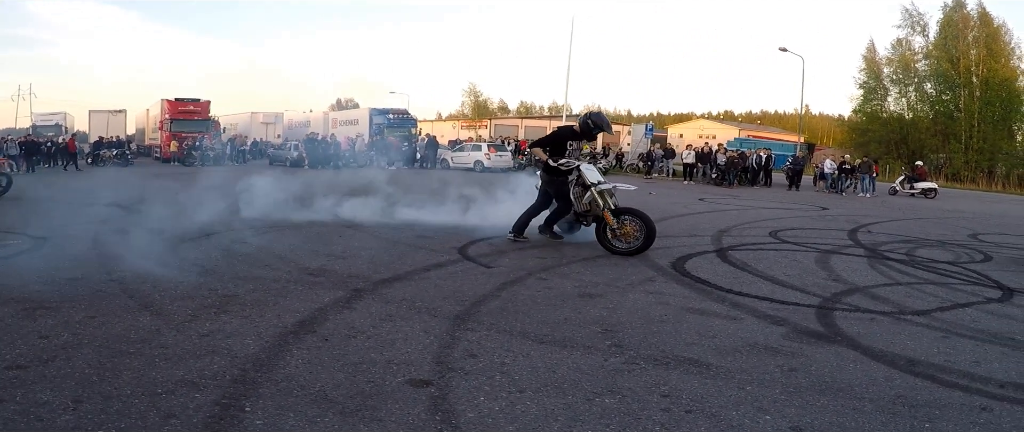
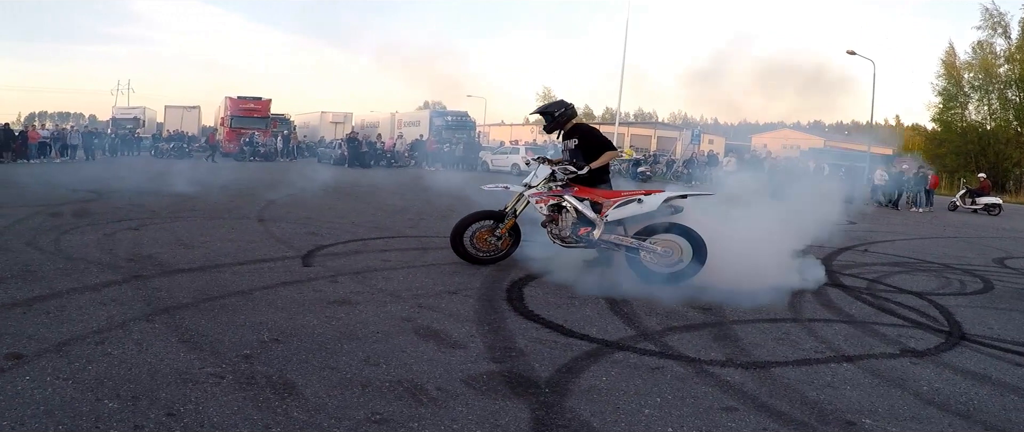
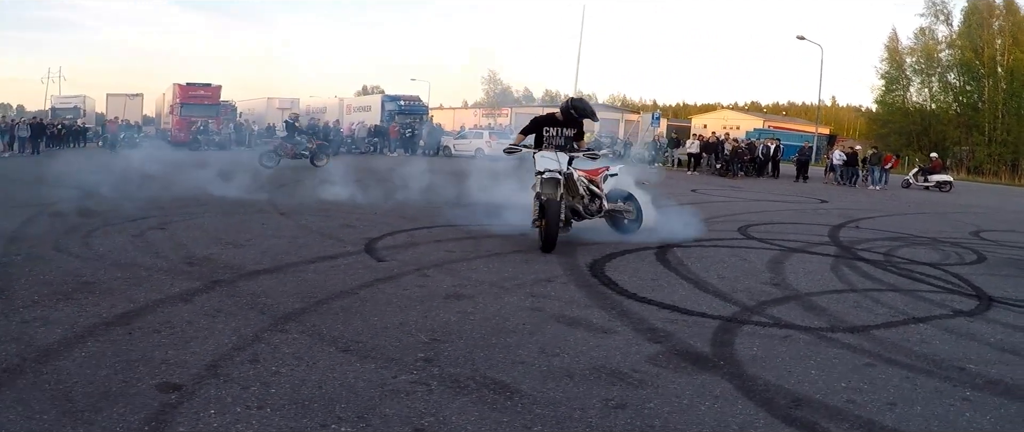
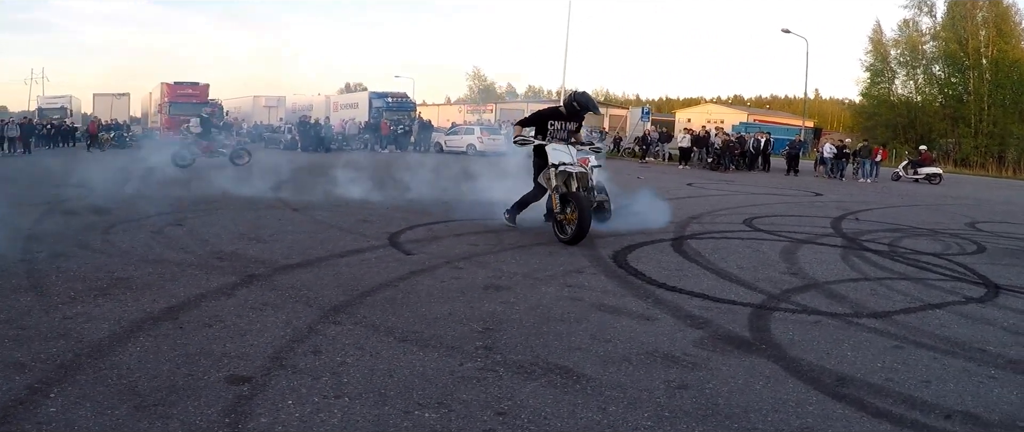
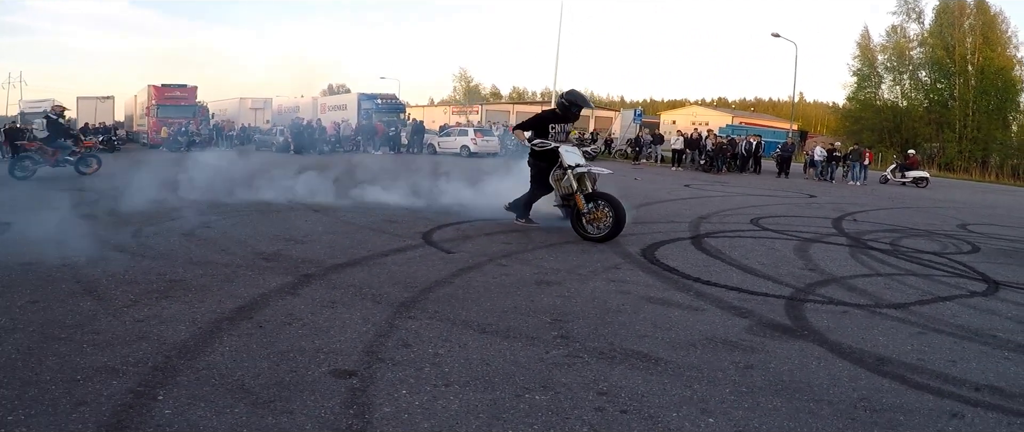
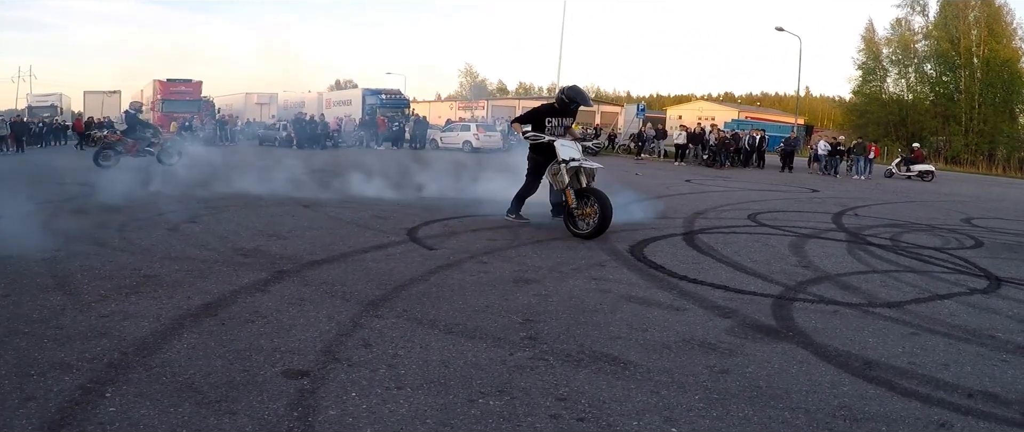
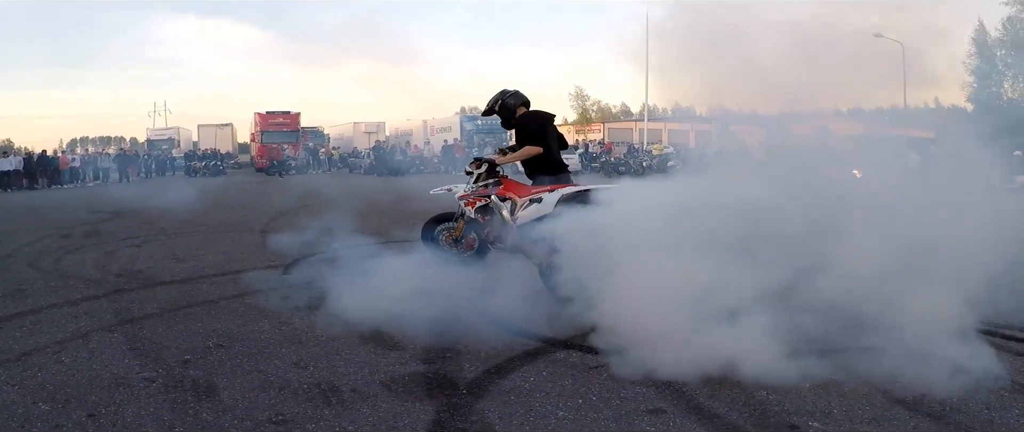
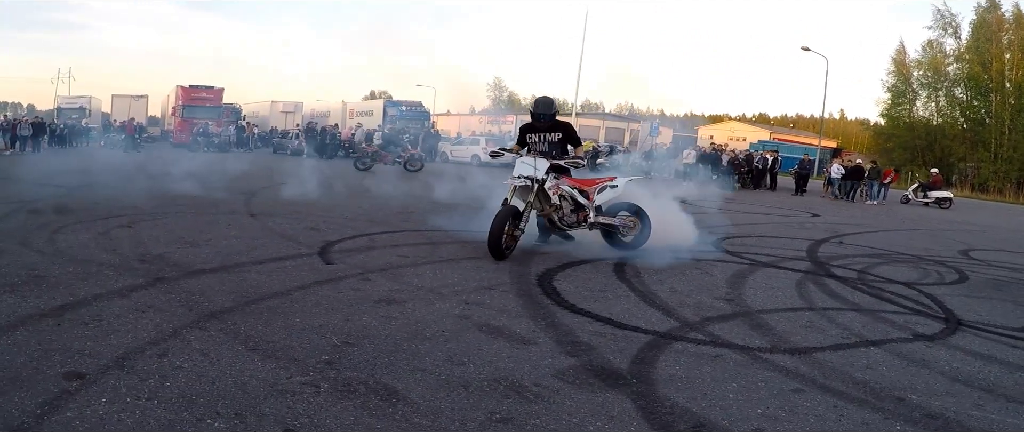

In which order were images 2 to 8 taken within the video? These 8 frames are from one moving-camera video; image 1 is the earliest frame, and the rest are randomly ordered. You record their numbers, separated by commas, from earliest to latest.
5, 6, 4, 3, 8, 2, 7
